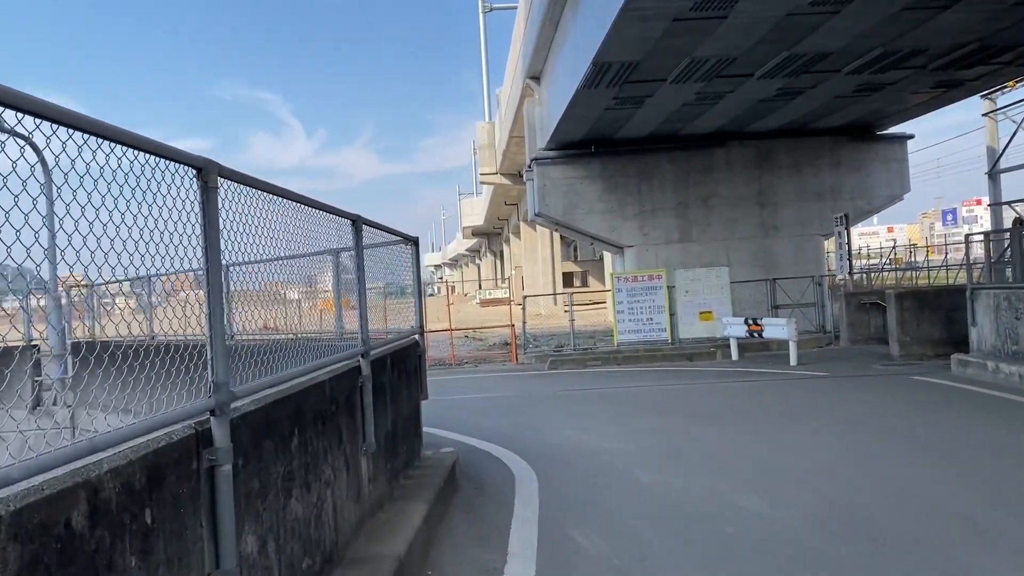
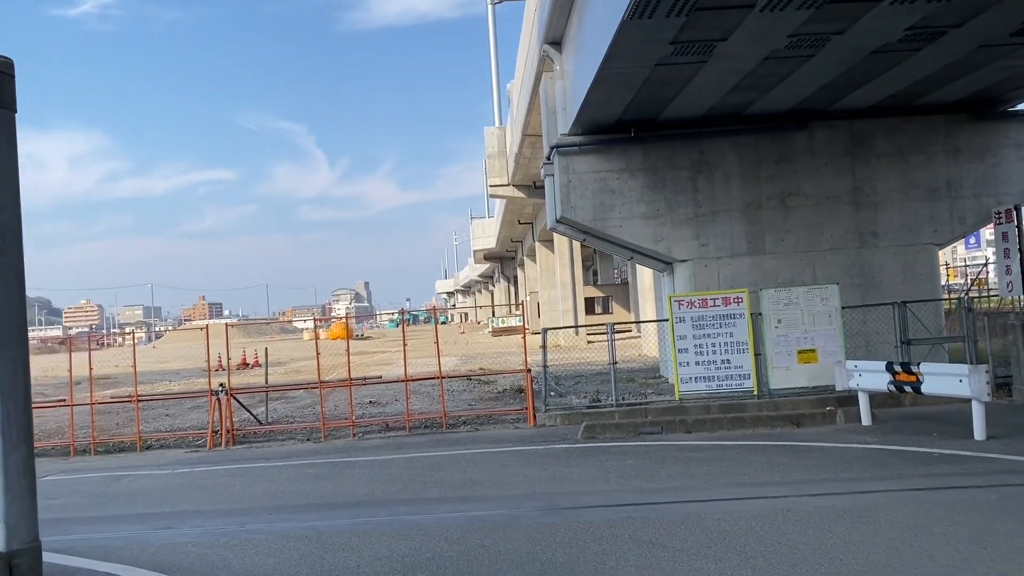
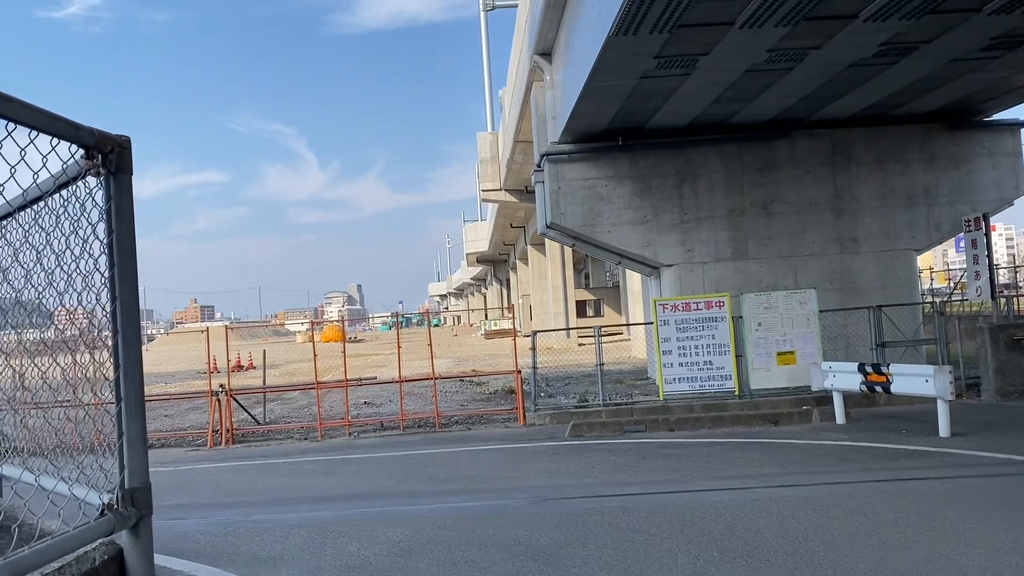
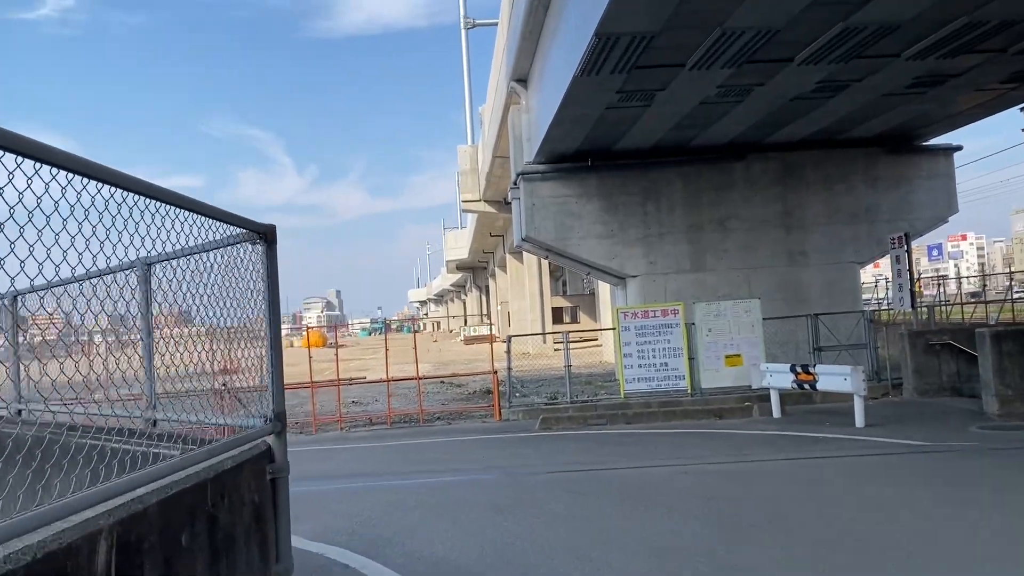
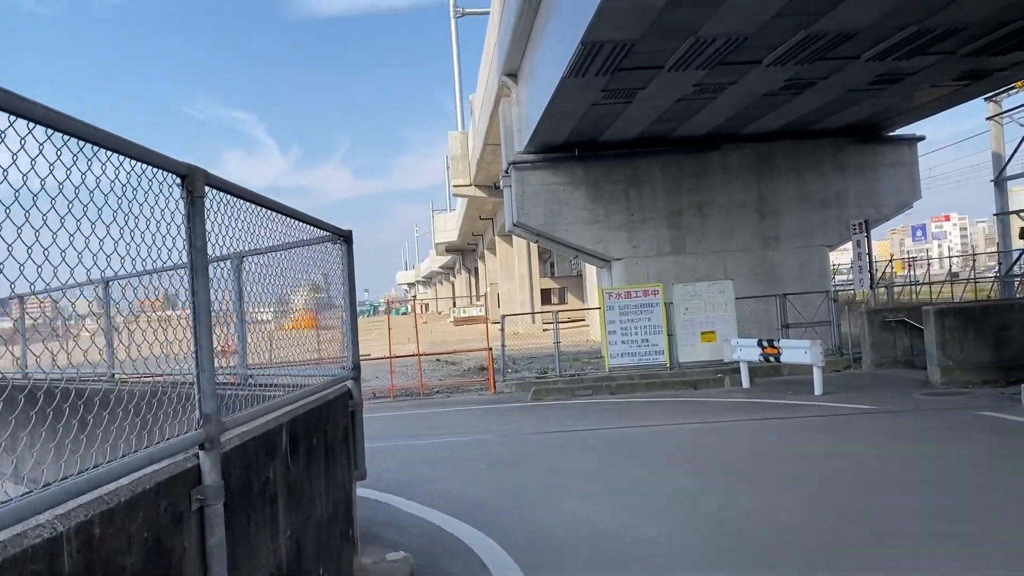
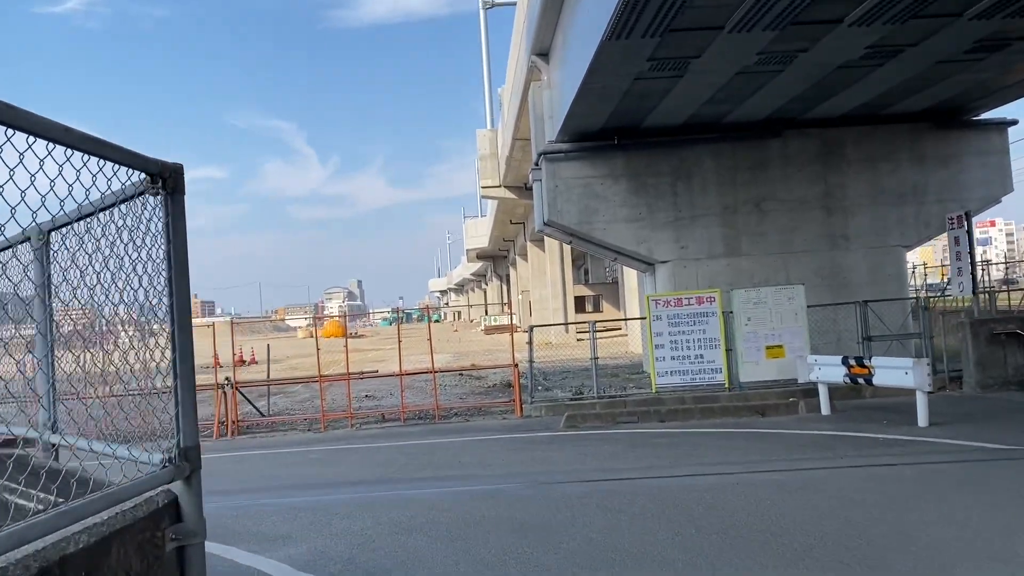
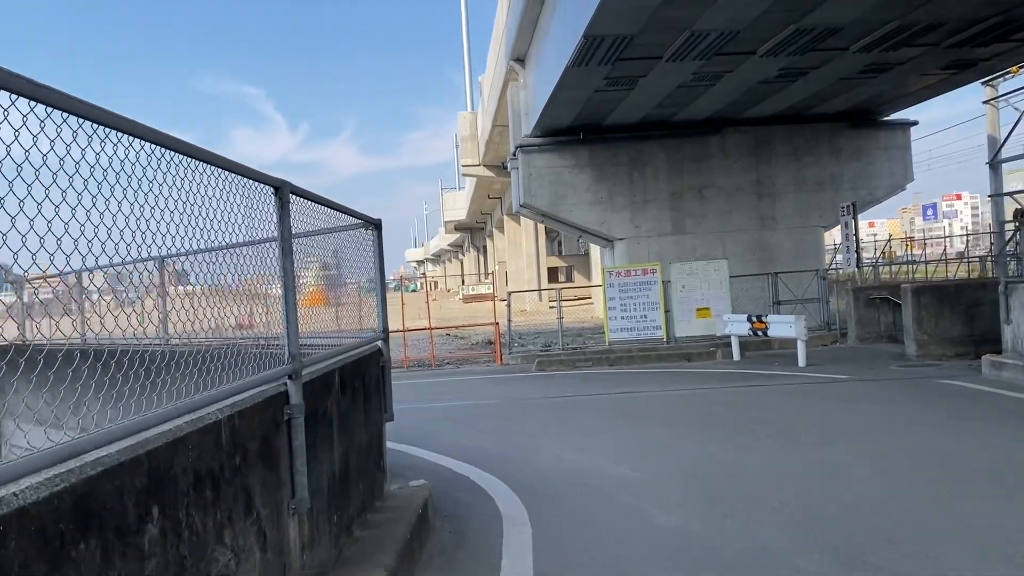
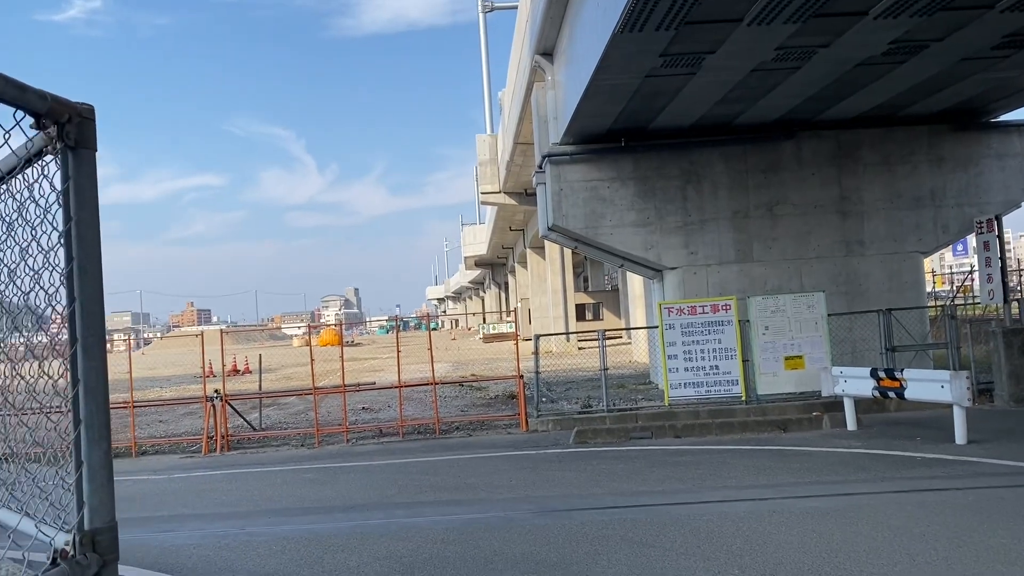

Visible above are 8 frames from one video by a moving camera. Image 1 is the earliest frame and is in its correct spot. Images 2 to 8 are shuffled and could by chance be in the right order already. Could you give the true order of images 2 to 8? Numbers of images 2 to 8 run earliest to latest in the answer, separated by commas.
7, 5, 4, 6, 3, 8, 2
